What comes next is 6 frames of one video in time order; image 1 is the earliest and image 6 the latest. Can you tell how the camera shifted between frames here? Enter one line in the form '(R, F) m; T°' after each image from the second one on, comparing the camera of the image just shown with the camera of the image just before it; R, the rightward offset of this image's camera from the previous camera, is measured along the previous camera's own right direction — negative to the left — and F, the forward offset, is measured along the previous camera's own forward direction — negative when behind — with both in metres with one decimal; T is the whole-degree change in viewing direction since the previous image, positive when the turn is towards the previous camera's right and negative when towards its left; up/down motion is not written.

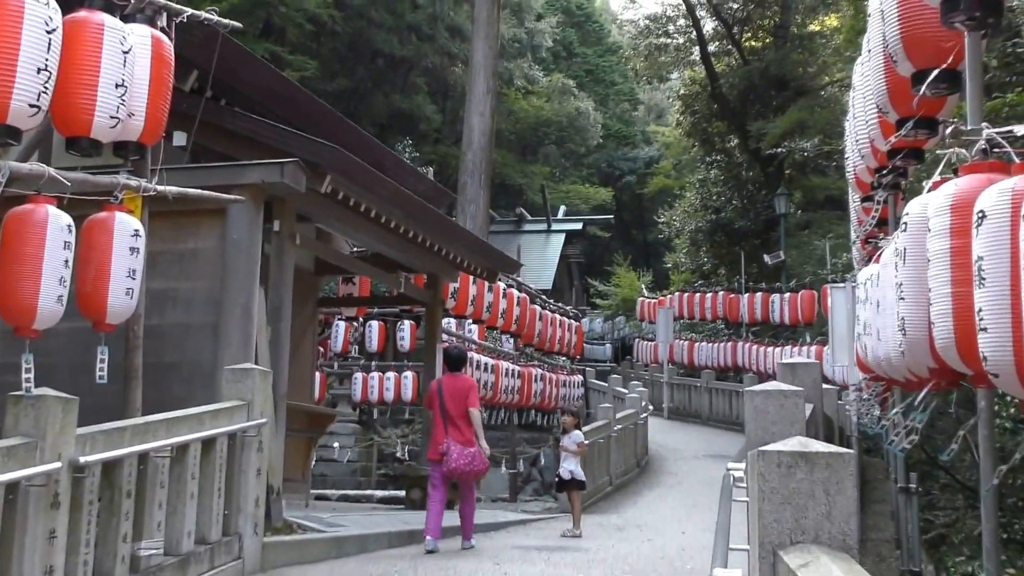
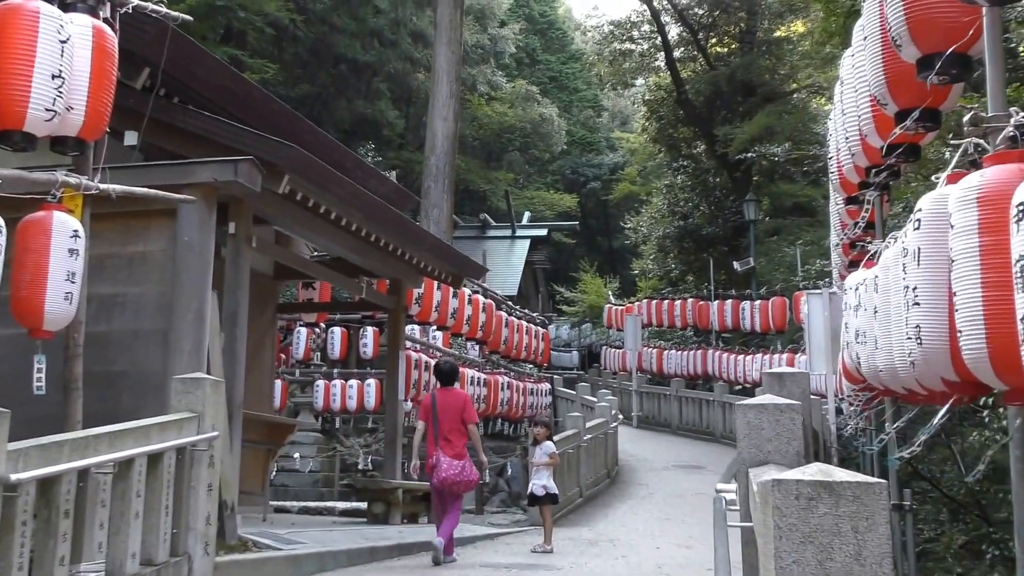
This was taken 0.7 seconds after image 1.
(0.0, +0.2) m; +2°
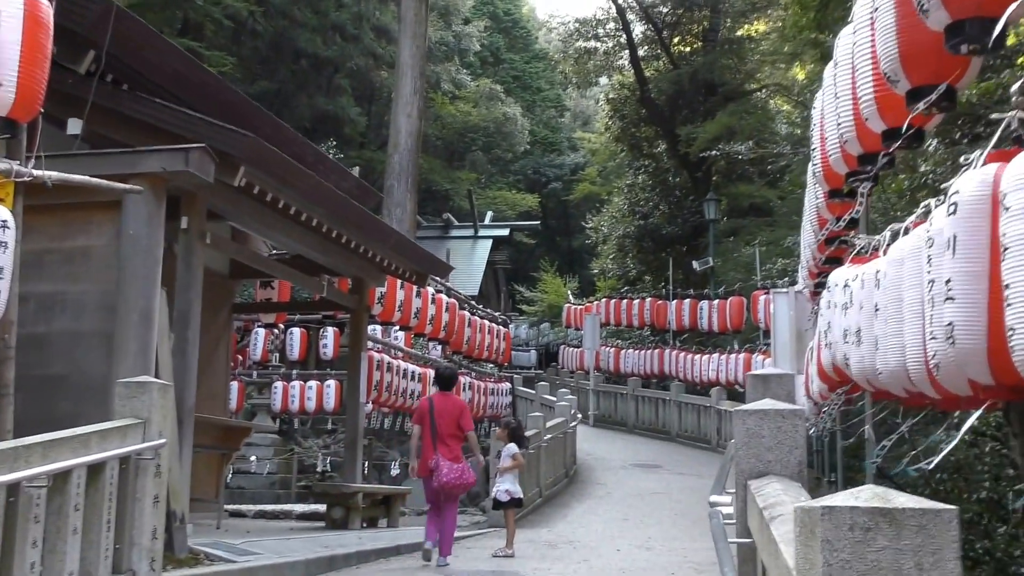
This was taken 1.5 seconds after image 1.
(0.0, +0.2) m; +2°
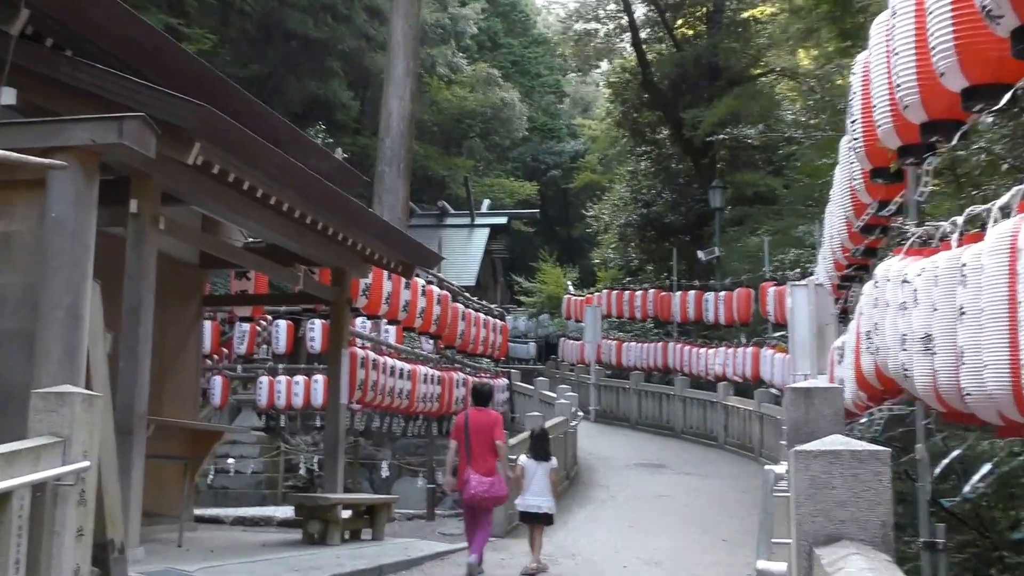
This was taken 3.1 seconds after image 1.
(0.0, +0.8) m; 0°
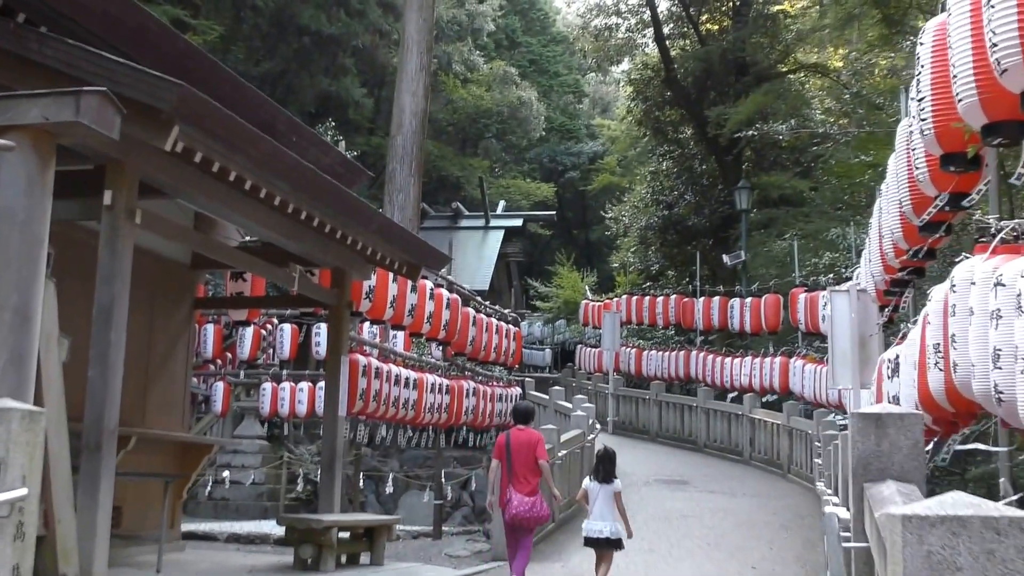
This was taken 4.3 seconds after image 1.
(0.0, +0.7) m; -1°
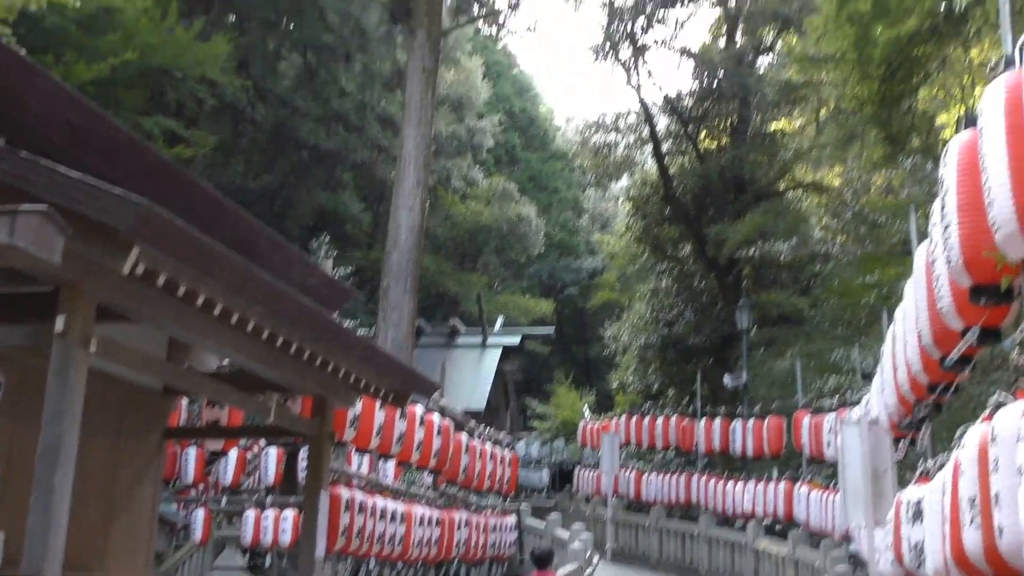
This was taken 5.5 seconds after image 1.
(+0.1, +0.4) m; 0°
